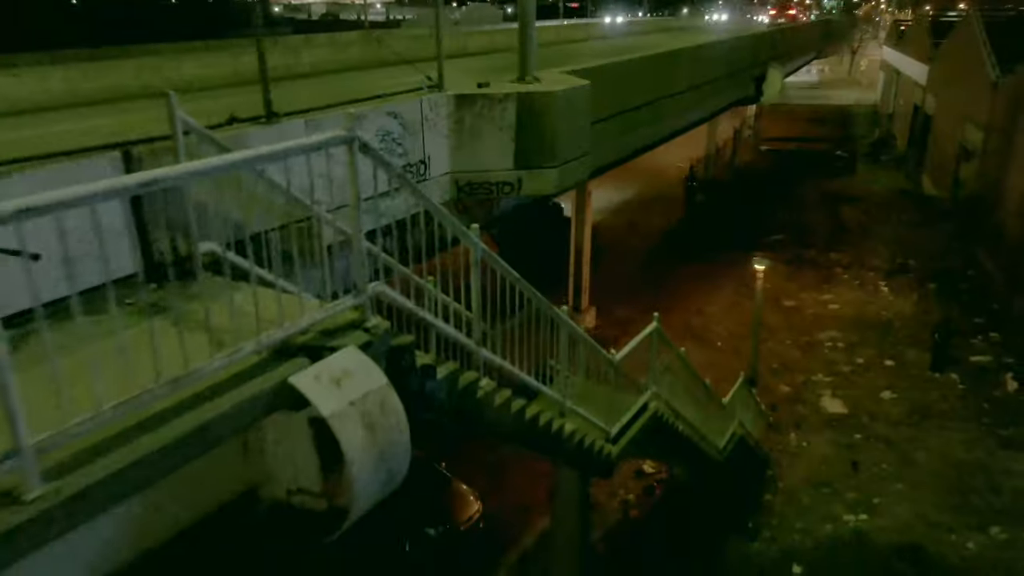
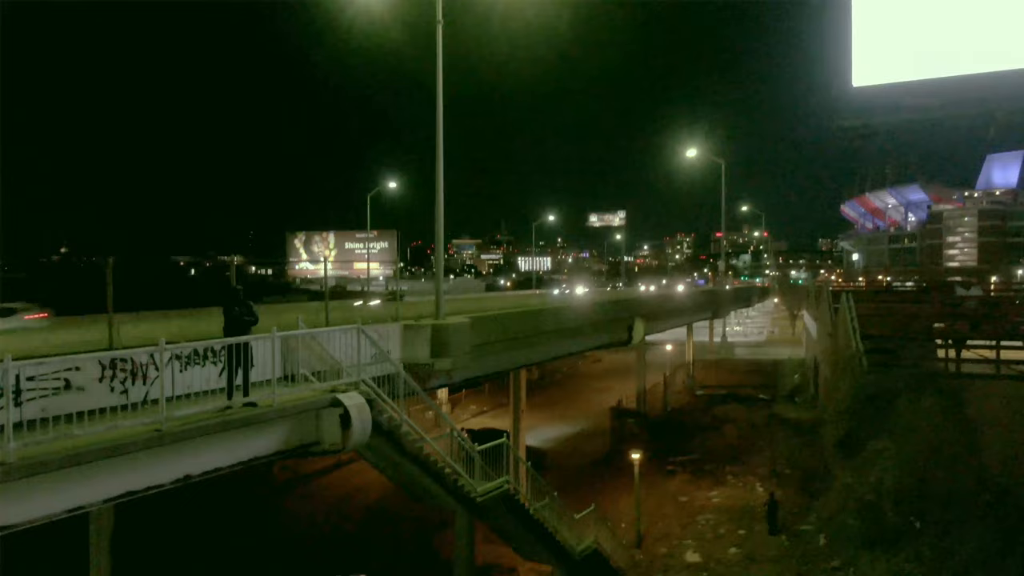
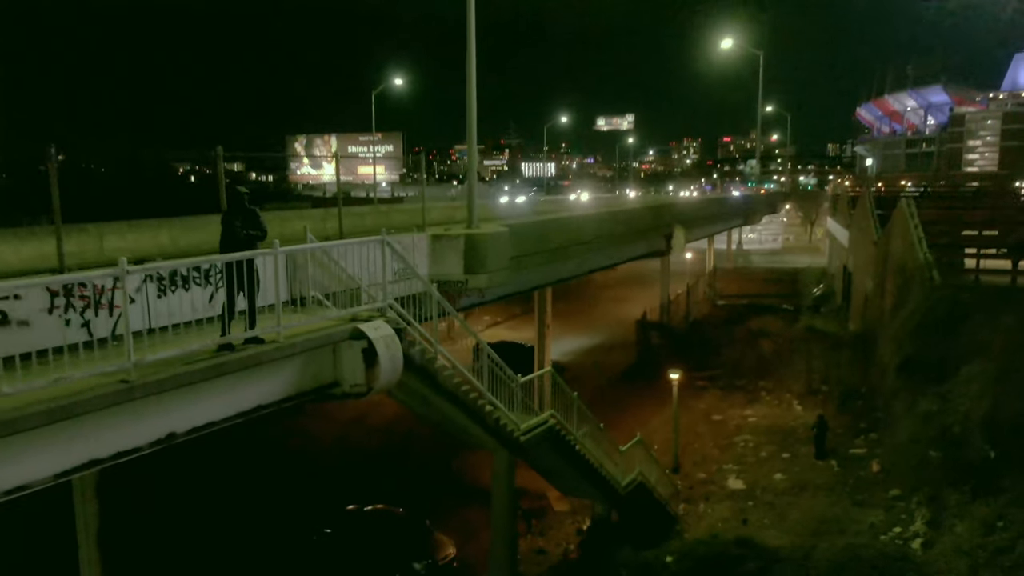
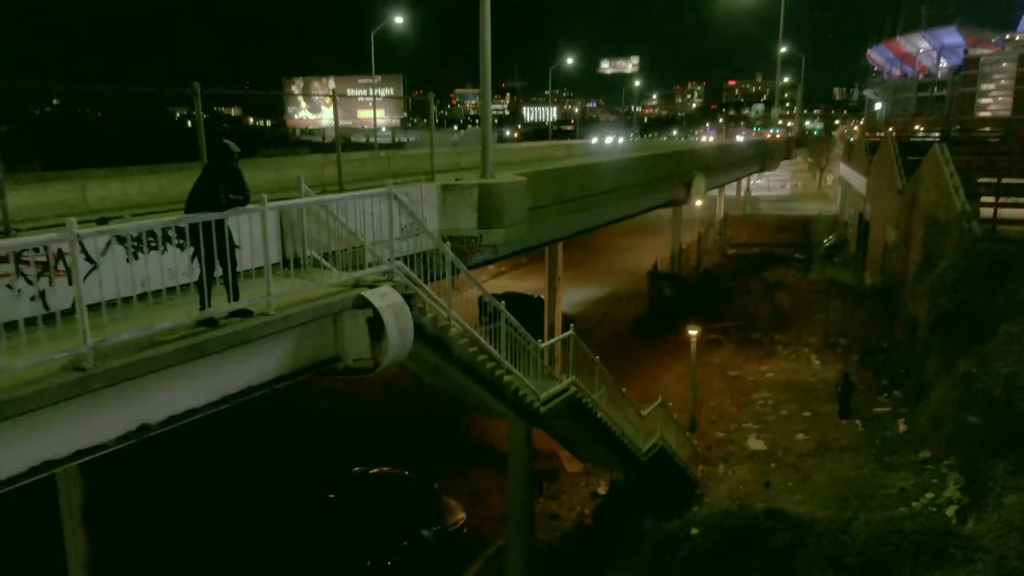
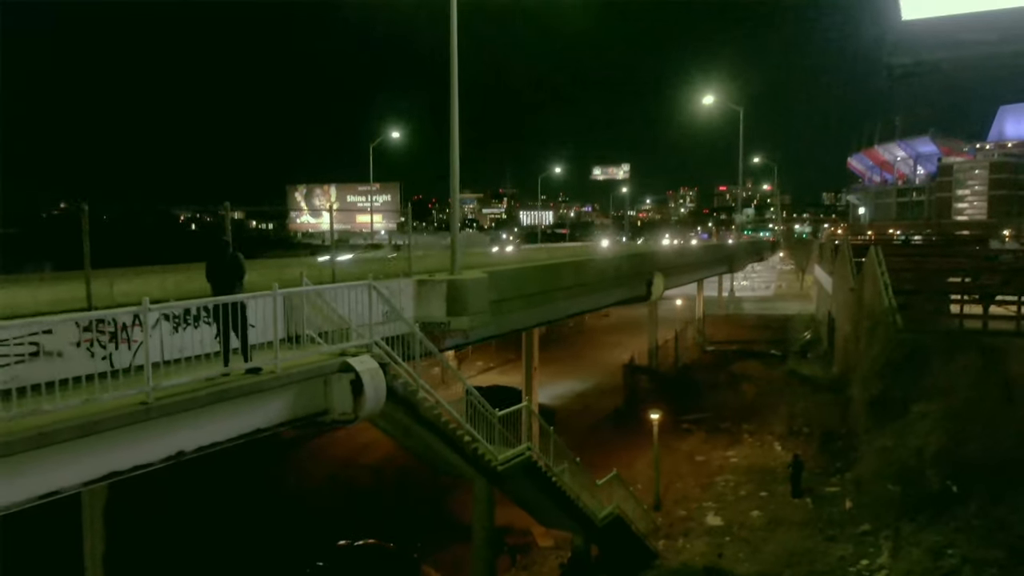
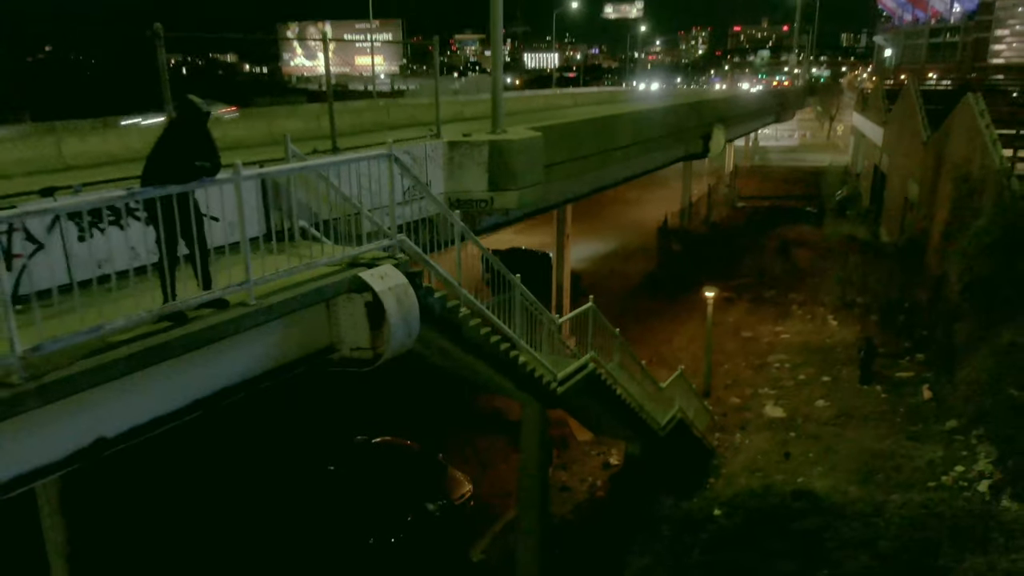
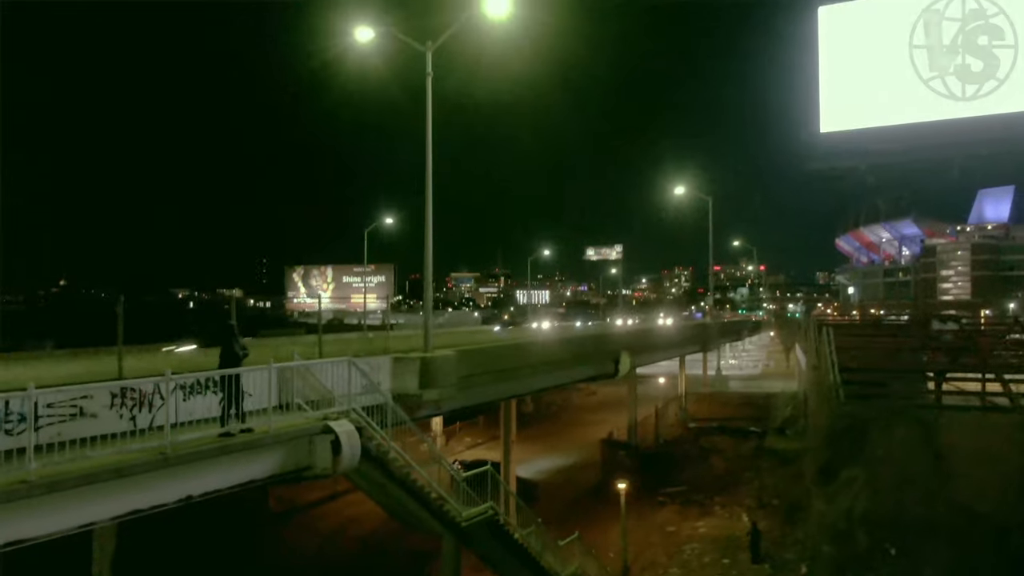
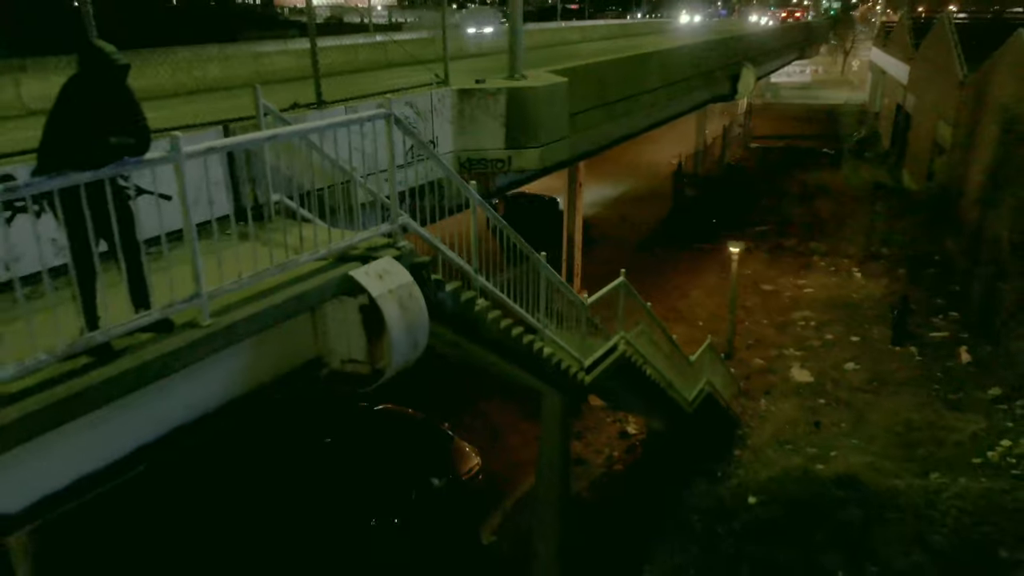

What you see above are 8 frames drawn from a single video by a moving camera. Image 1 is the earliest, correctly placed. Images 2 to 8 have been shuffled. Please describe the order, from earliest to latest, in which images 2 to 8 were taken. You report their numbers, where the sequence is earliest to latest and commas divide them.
8, 6, 4, 3, 5, 2, 7
